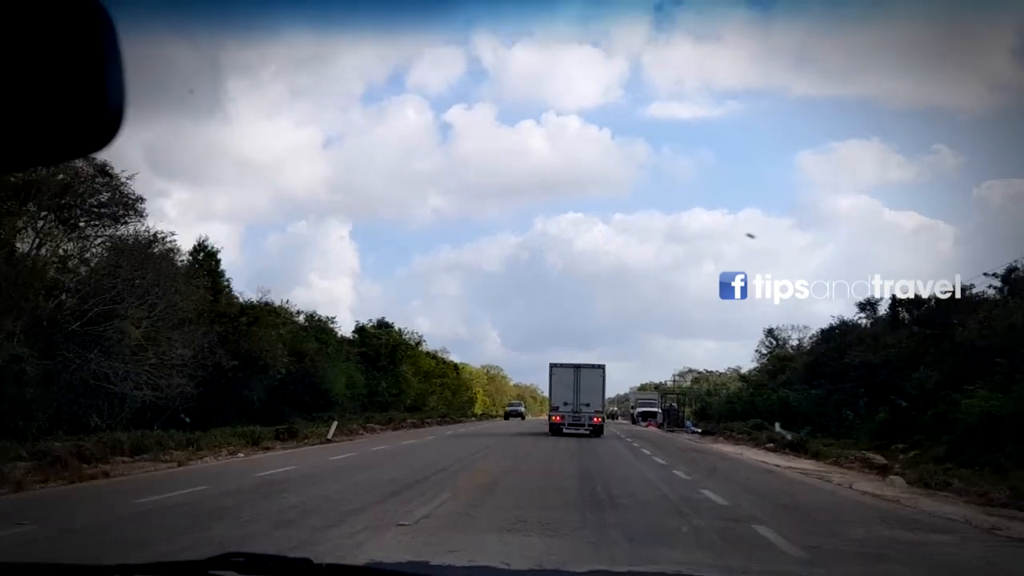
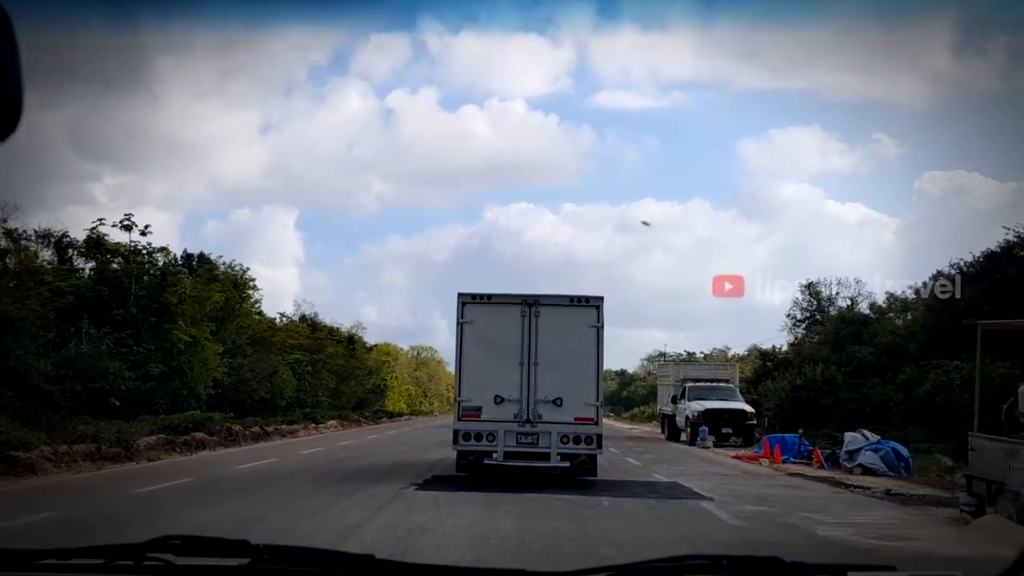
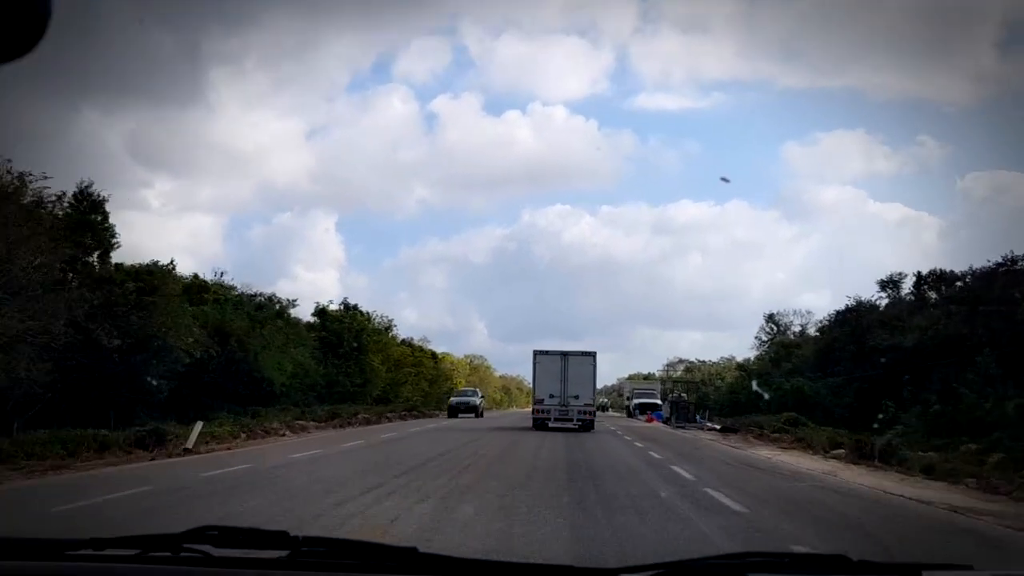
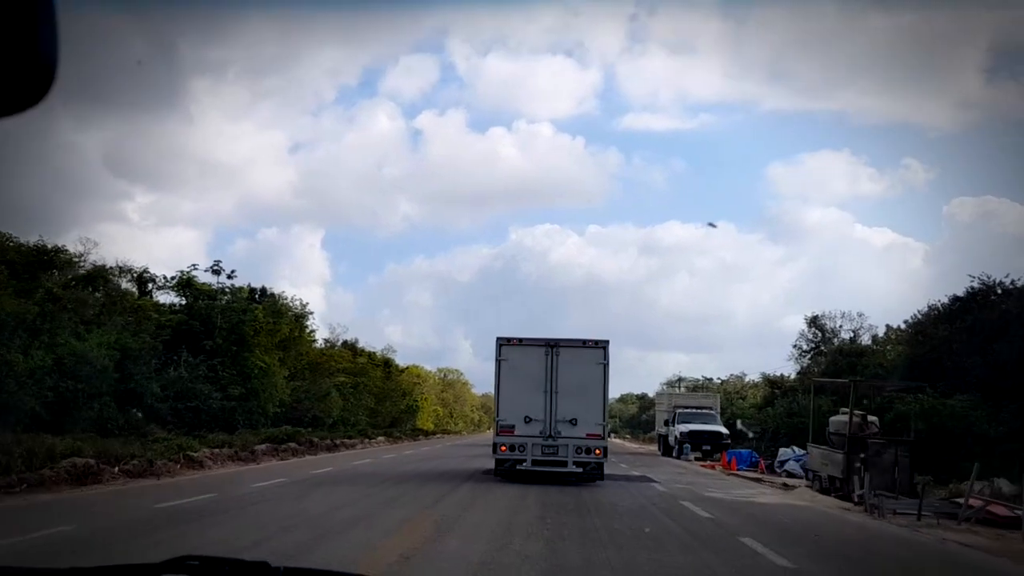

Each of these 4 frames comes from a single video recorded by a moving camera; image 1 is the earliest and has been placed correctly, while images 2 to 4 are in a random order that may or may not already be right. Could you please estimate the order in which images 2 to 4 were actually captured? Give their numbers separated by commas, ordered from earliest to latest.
3, 4, 2
